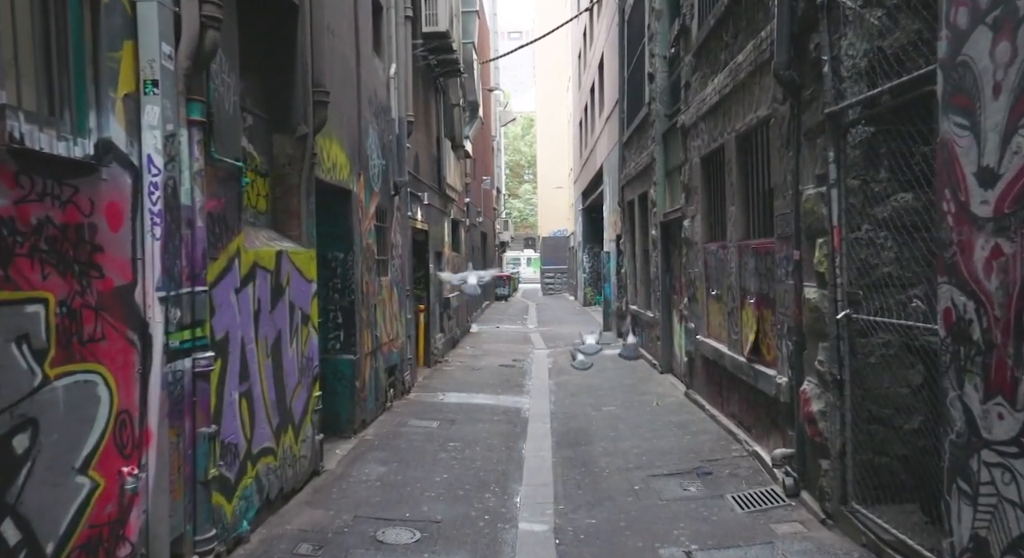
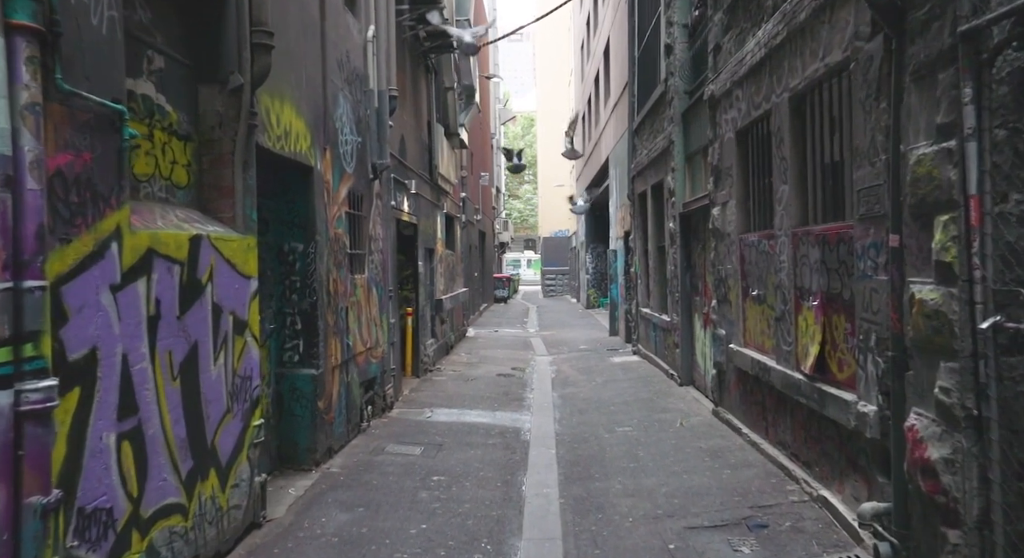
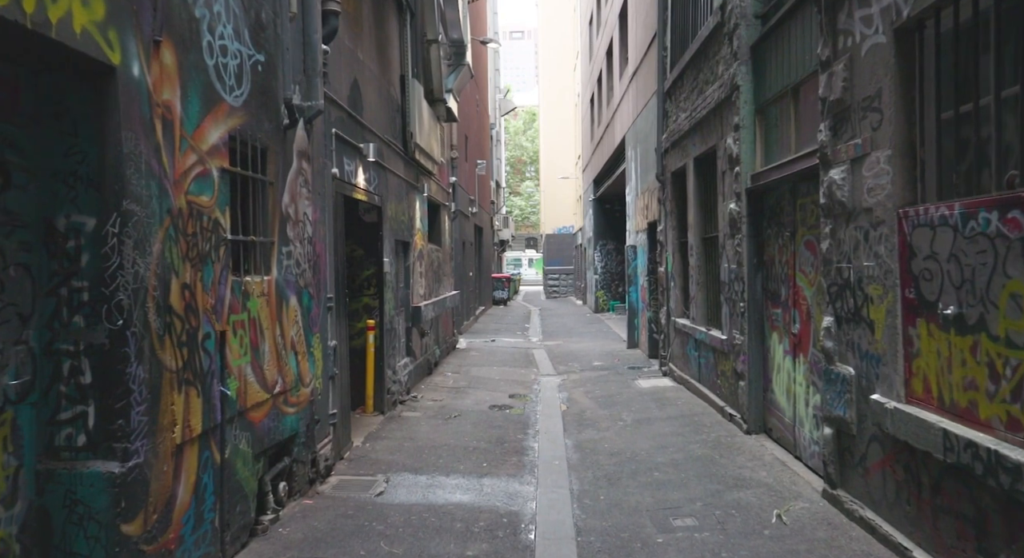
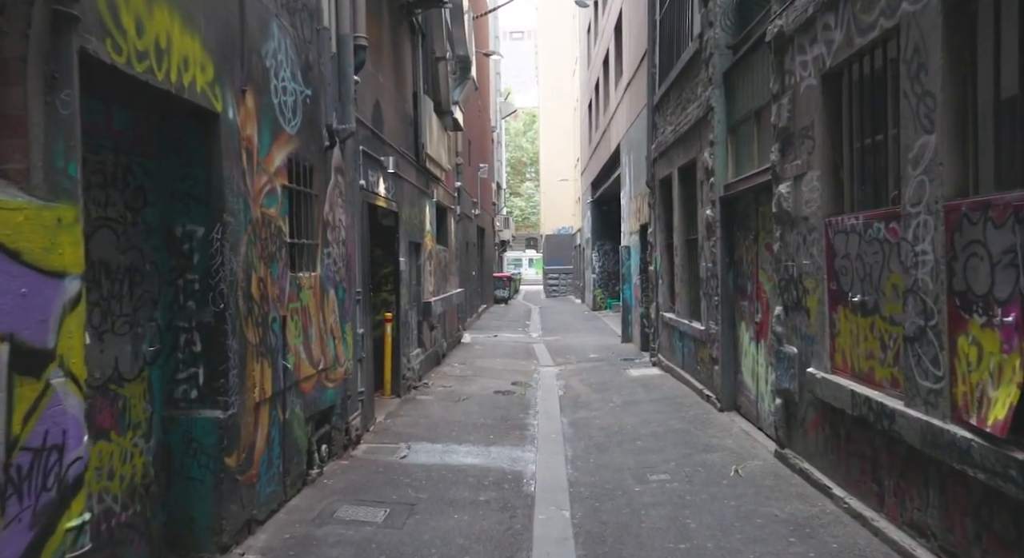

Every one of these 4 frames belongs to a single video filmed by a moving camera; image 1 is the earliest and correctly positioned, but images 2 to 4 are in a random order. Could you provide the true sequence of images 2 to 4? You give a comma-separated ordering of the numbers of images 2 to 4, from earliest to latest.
2, 4, 3
